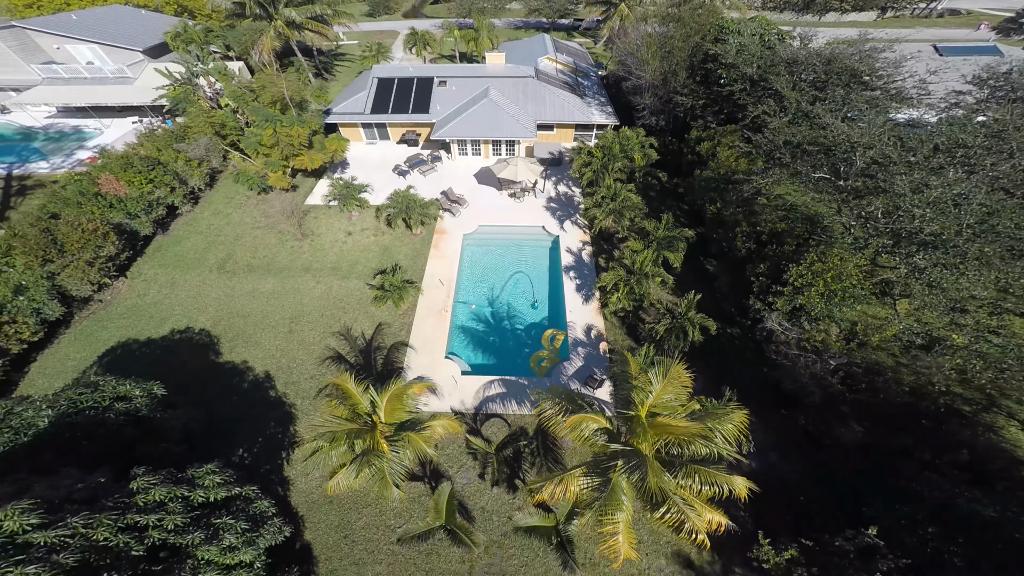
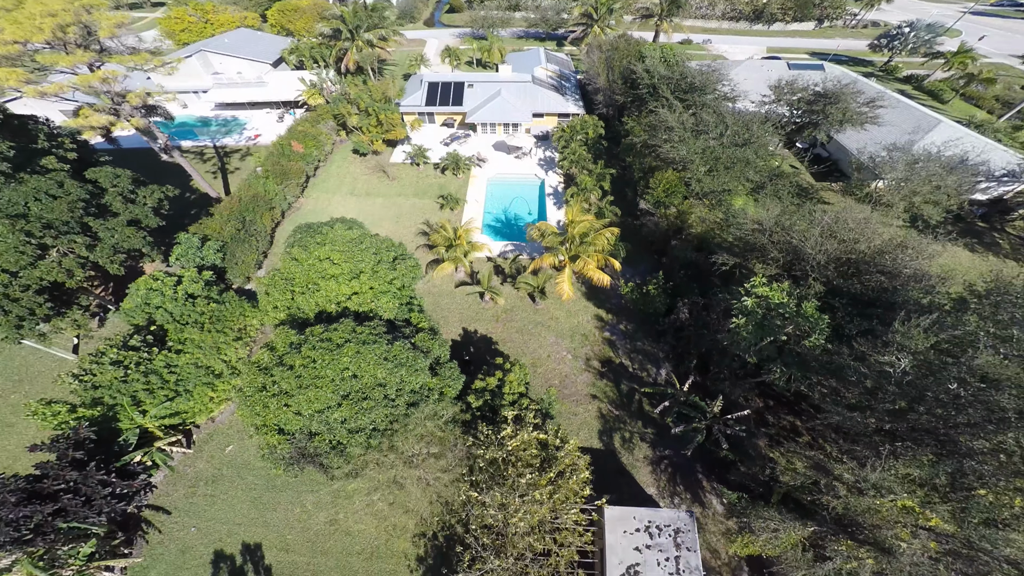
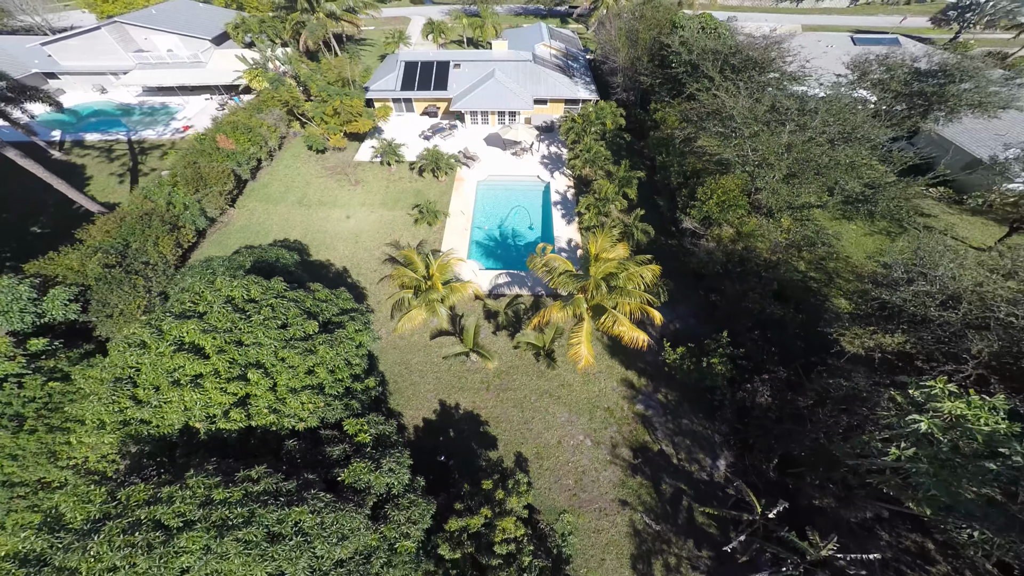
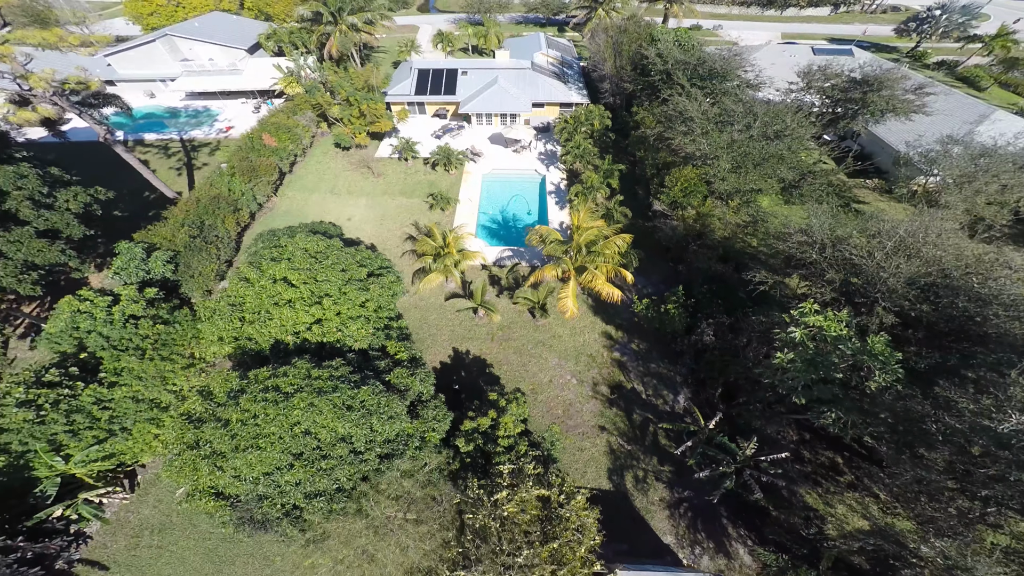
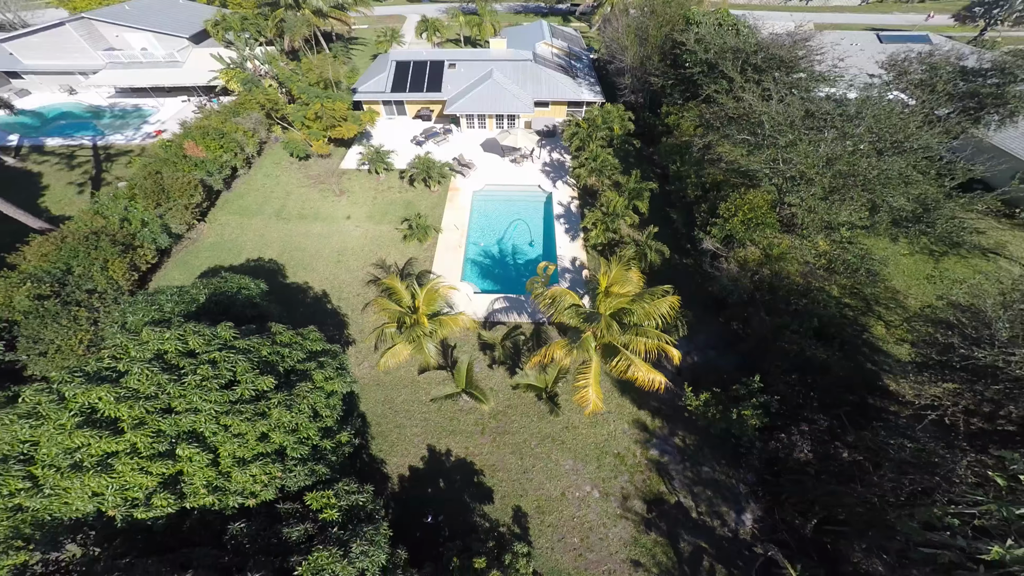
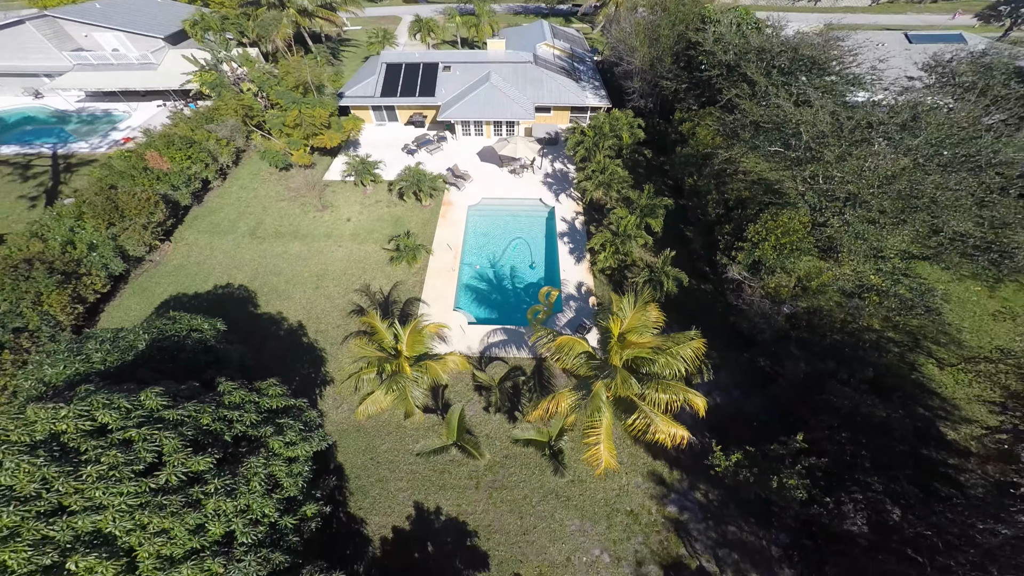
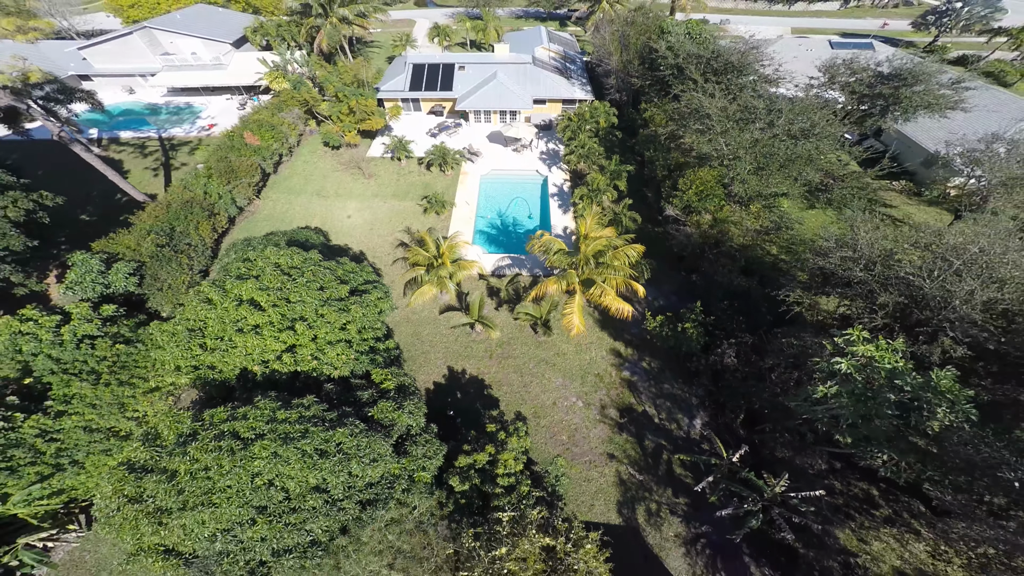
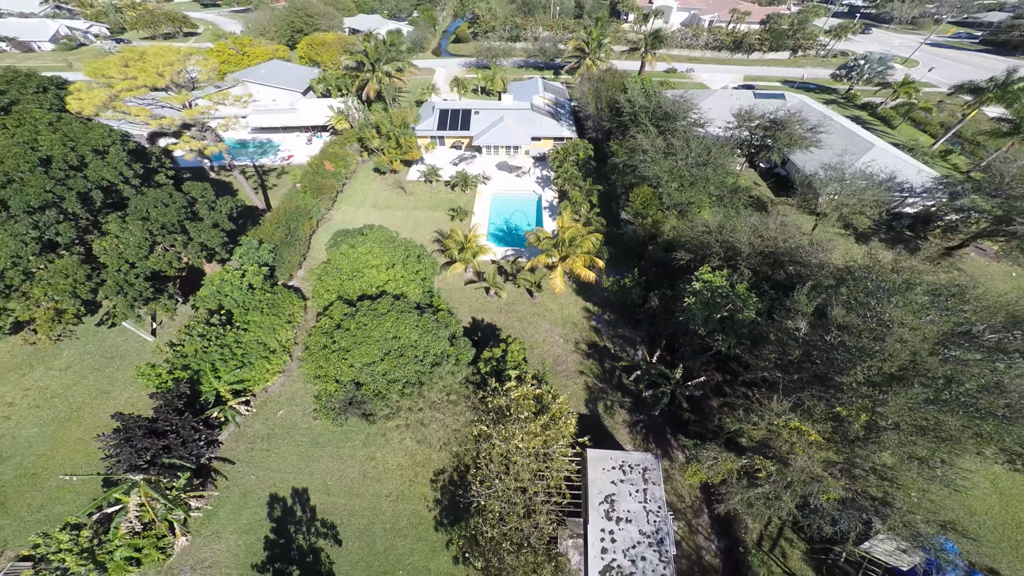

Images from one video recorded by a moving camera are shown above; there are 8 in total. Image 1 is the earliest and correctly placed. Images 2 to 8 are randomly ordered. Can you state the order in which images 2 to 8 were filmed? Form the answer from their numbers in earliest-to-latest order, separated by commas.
6, 5, 3, 7, 4, 2, 8
